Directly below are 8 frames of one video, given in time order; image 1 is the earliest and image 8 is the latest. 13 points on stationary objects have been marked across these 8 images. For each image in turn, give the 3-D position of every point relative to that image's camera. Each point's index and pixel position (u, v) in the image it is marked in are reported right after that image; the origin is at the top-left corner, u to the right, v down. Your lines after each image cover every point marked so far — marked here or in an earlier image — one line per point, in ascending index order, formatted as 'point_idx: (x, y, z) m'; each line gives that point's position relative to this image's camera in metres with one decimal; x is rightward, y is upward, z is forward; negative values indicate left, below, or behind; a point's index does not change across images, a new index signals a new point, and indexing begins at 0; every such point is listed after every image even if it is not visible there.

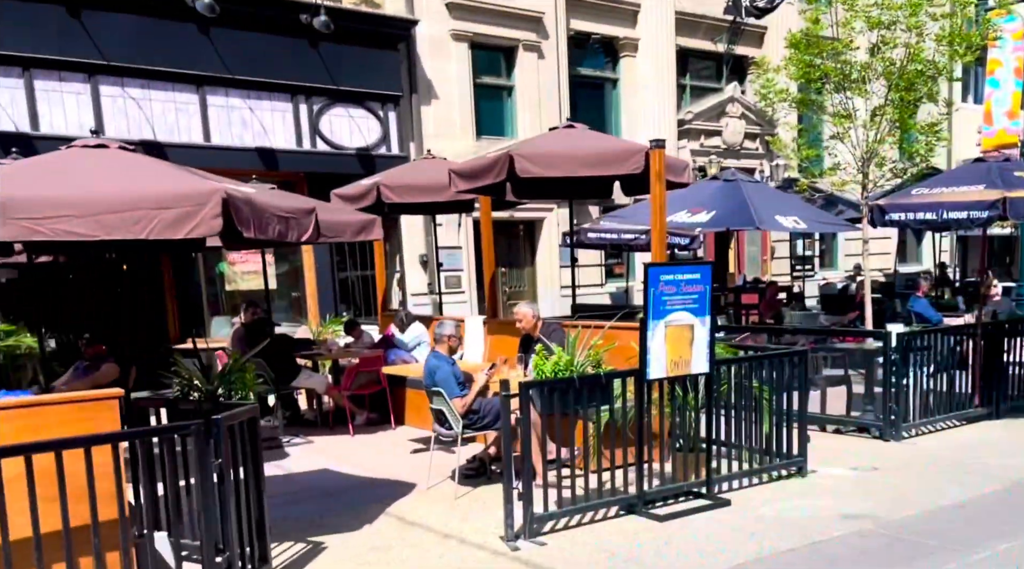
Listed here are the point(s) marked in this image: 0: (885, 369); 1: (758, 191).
0: (+3.5, -0.8, +8.5) m
1: (+2.6, +1.0, +9.5) m
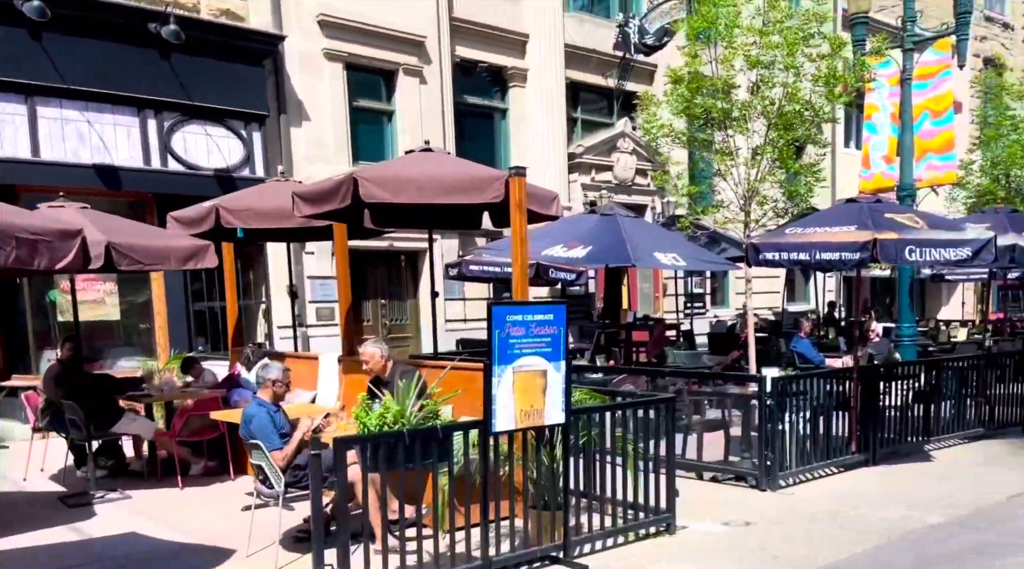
0: (+2.2, -1.2, +8.1) m
1: (+1.3, +0.6, +9.2) m
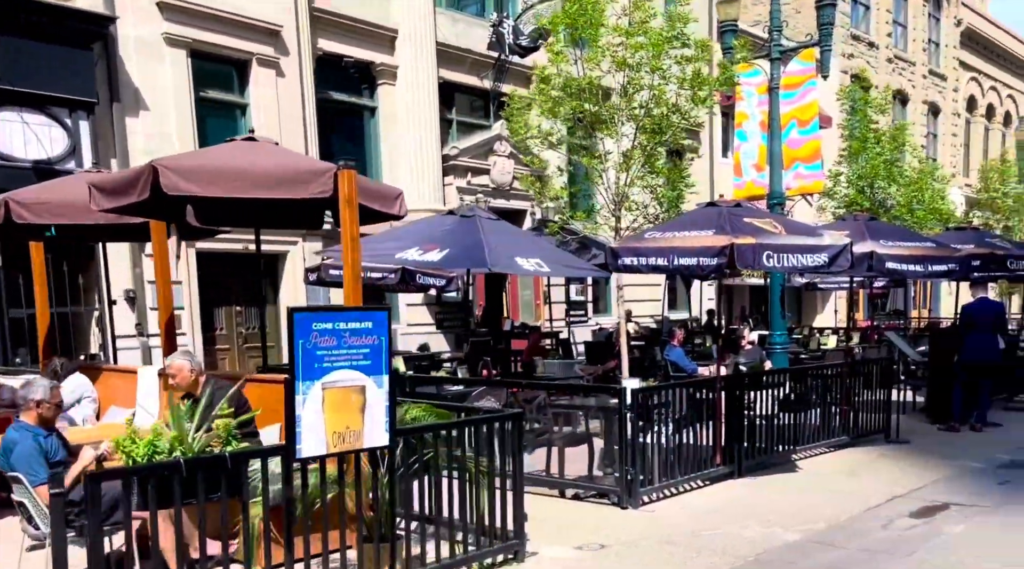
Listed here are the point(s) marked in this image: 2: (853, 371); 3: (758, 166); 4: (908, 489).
0: (+1.0, -1.2, +7.8) m
1: (-0.1, +0.5, +8.7) m
2: (+4.2, -1.0, +11.0) m
3: (+3.9, +1.9, +14.2) m
4: (+3.7, -1.9, +8.4) m
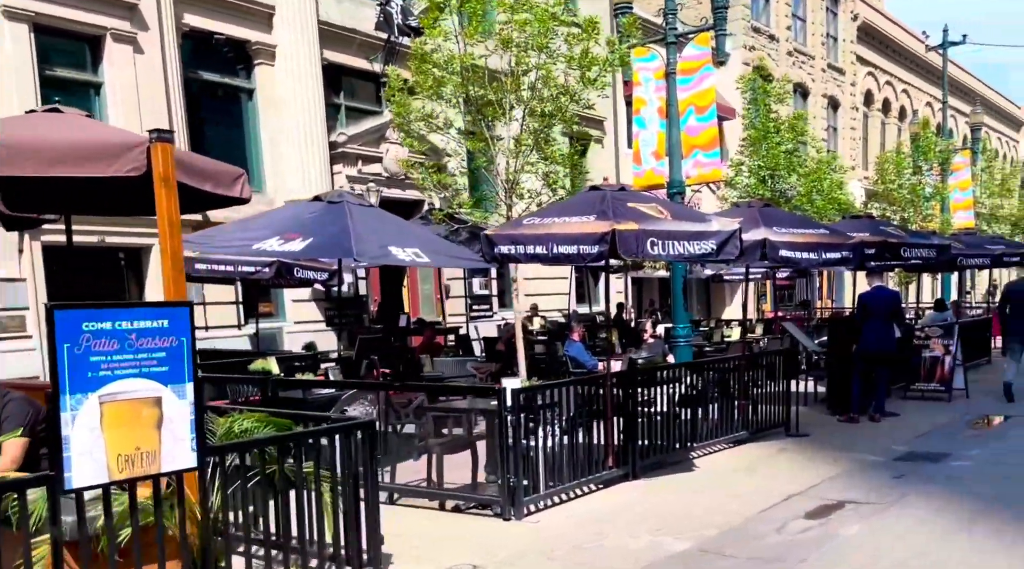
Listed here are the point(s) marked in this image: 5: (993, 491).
0: (-0.1, -1.1, +7.1) m
1: (-1.3, +0.6, +7.9) m
2: (+2.8, -0.9, +10.7) m
3: (+2.2, +2.0, +13.8) m
4: (+2.6, -1.8, +8.0) m
5: (+4.1, -1.8, +7.7) m
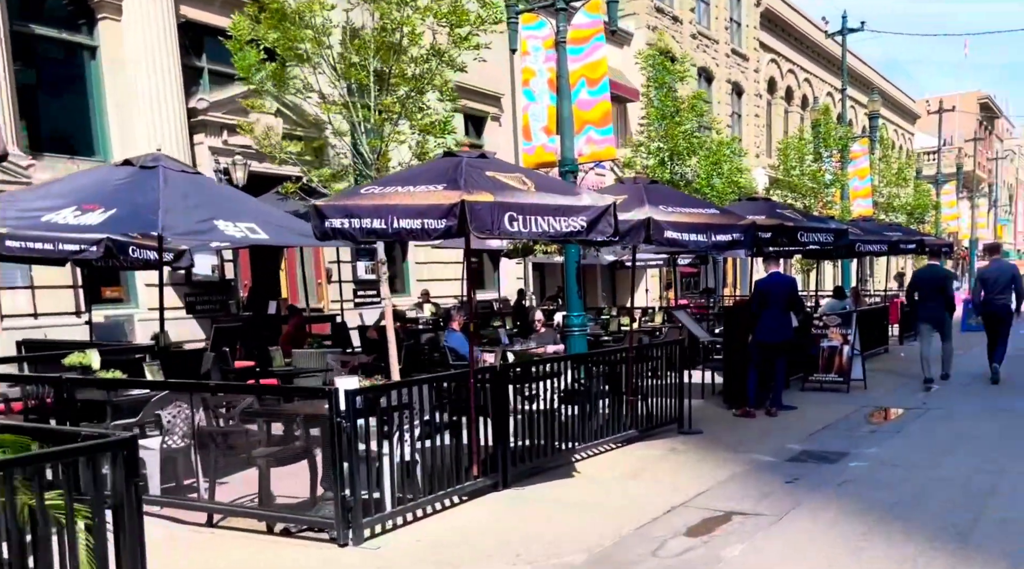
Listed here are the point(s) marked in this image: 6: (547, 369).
0: (-1.1, -1.0, +6.1) m
1: (-2.4, +0.7, +6.7) m
2: (+1.4, -0.8, +9.9) m
3: (+0.5, +2.2, +12.9) m
4: (+1.4, -1.7, +7.2) m
5: (+2.9, -1.7, +7.0) m
6: (+0.3, -0.8, +8.4) m
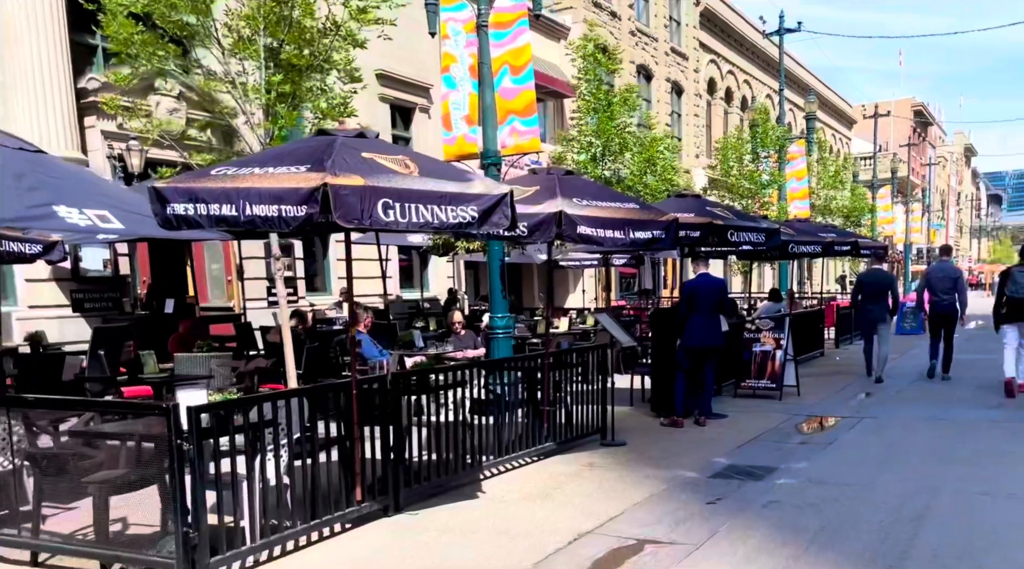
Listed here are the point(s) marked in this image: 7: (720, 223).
0: (-1.8, -1.0, +5.2) m
1: (-3.1, +0.7, +5.8) m
2: (+0.5, -0.8, +9.2) m
3: (-0.6, +2.2, +12.1) m
4: (+0.6, -1.7, +6.5) m
5: (+2.1, -1.7, +6.4) m
6: (-0.5, -0.8, +7.6) m
7: (+2.4, +0.7, +10.6) m
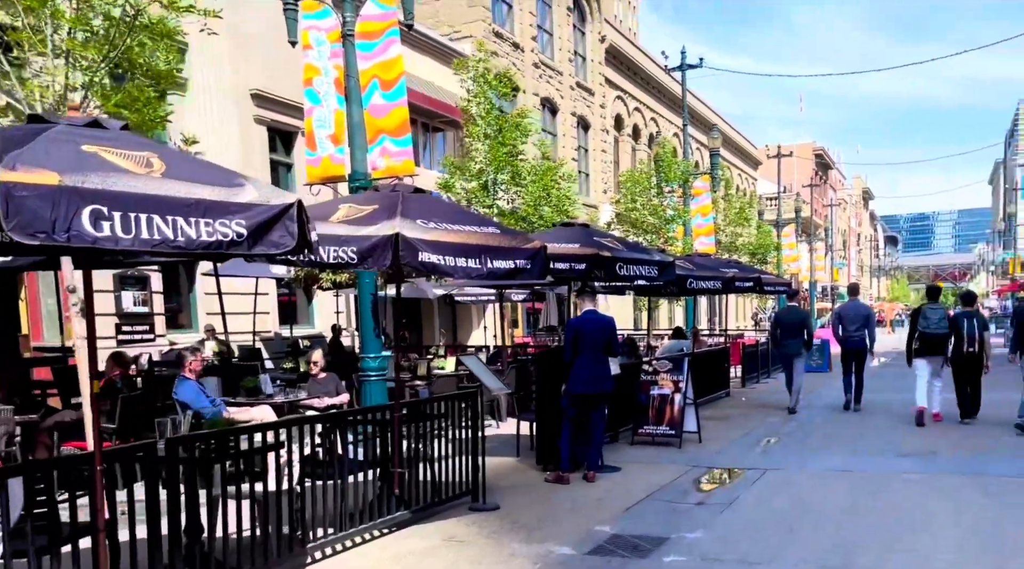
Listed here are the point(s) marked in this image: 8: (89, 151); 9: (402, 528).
0: (-2.7, -1.2, +3.7) m
1: (-4.1, +0.6, +4.2) m
2: (-0.8, -1.1, +7.8) m
3: (-2.1, +1.8, +10.8) m
4: (-0.4, -1.9, +5.2) m
5: (+1.1, -1.9, +5.2) m
6: (-1.7, -1.0, +6.2) m
7: (+1.0, +0.3, +9.5) m
8: (-1.7, +0.5, +3.7) m
9: (-0.9, -2.1, +7.8) m
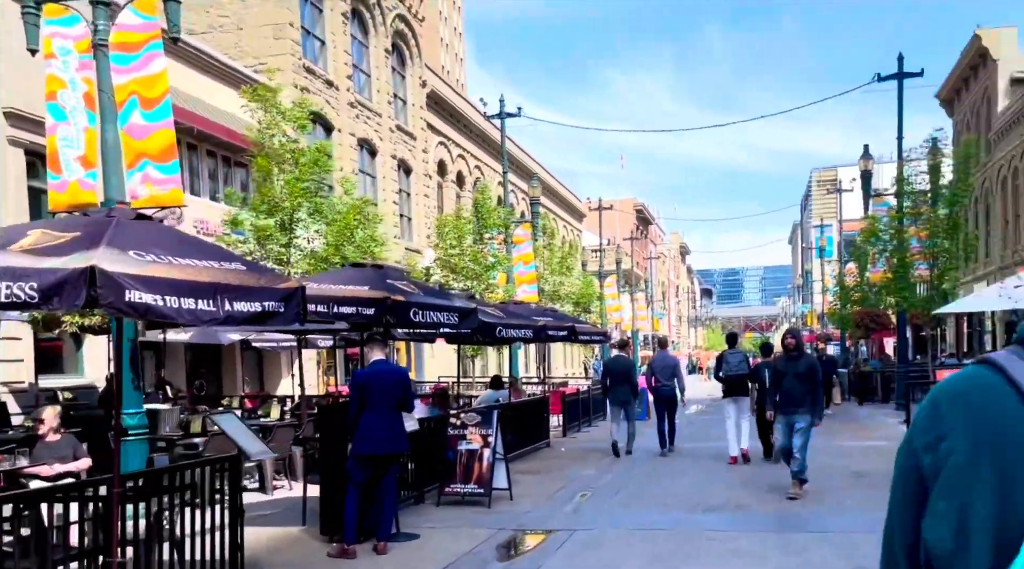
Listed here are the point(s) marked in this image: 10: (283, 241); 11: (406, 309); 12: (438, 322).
0: (-3.7, -1.3, +2.1) m
1: (-5.1, +0.5, +2.4) m
2: (-2.5, -1.4, +6.5) m
3: (-4.4, +1.3, +9.3) m
4: (-1.6, -2.1, +3.9) m
5: (-0.2, -2.1, +4.2) m
6: (-3.1, -1.3, +4.8) m
7: (-1.1, -0.1, +8.6) m
8: (-2.6, +0.4, +2.3) m
9: (-2.7, -2.4, +6.4) m
10: (-3.5, +0.7, +13.8) m
11: (-1.0, -0.2, +8.7) m
12: (-0.7, -0.4, +9.3) m
